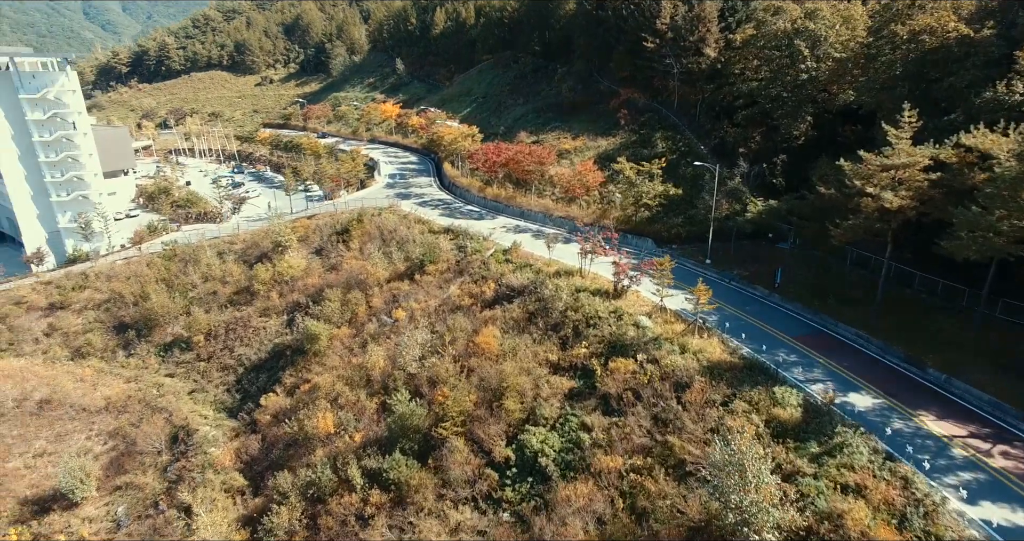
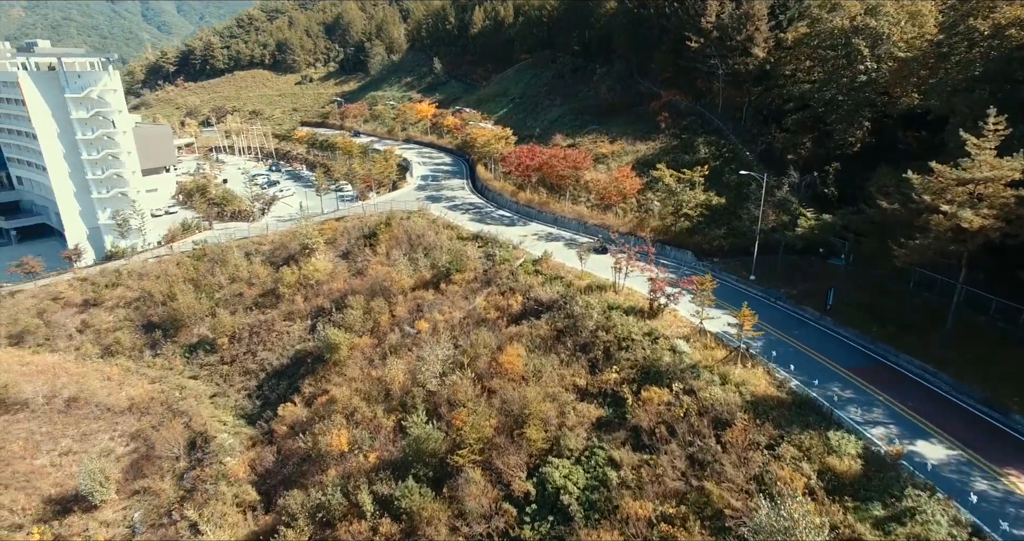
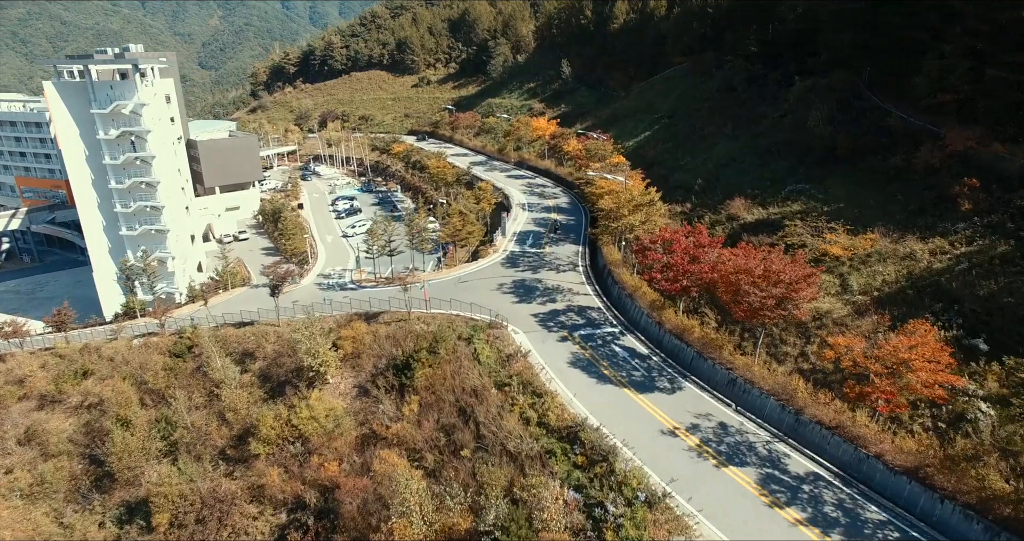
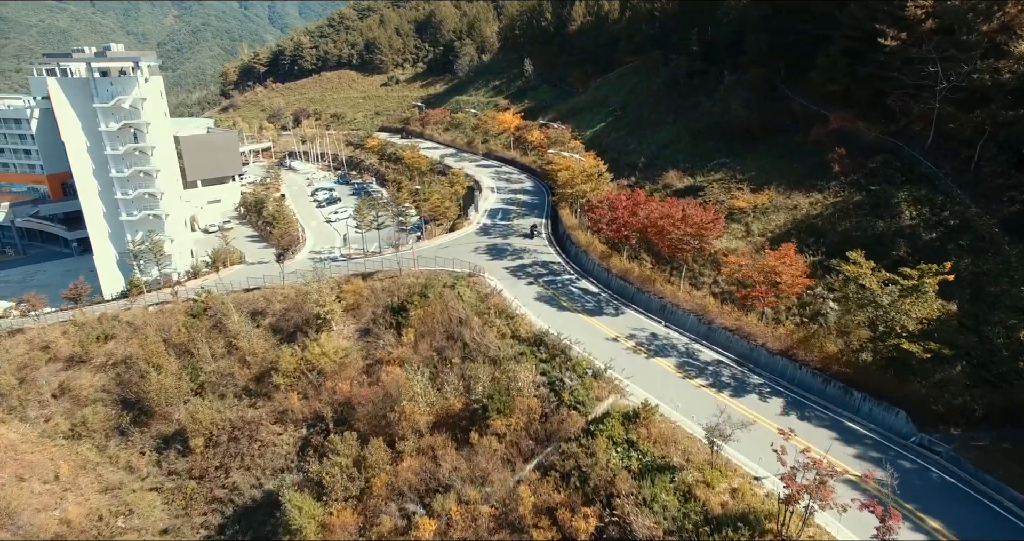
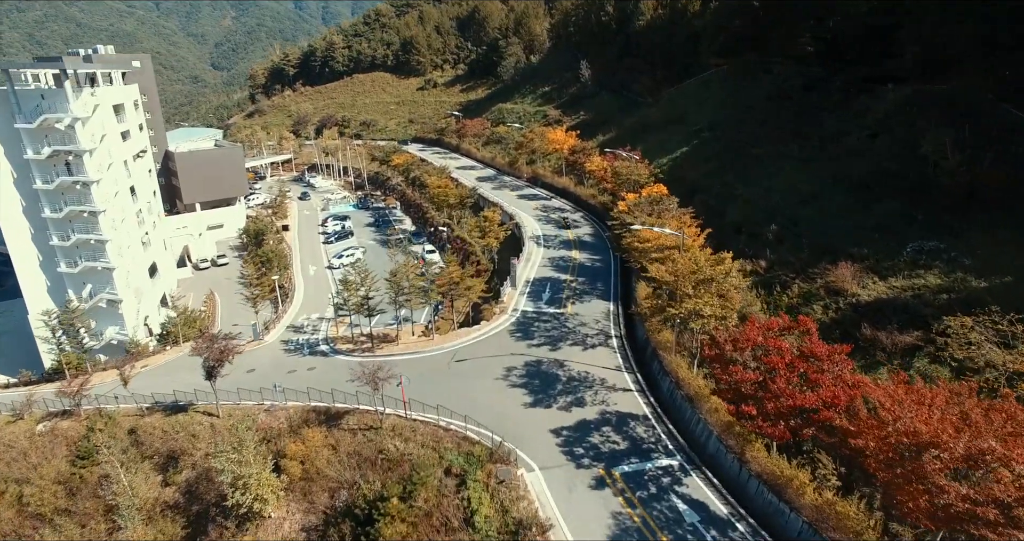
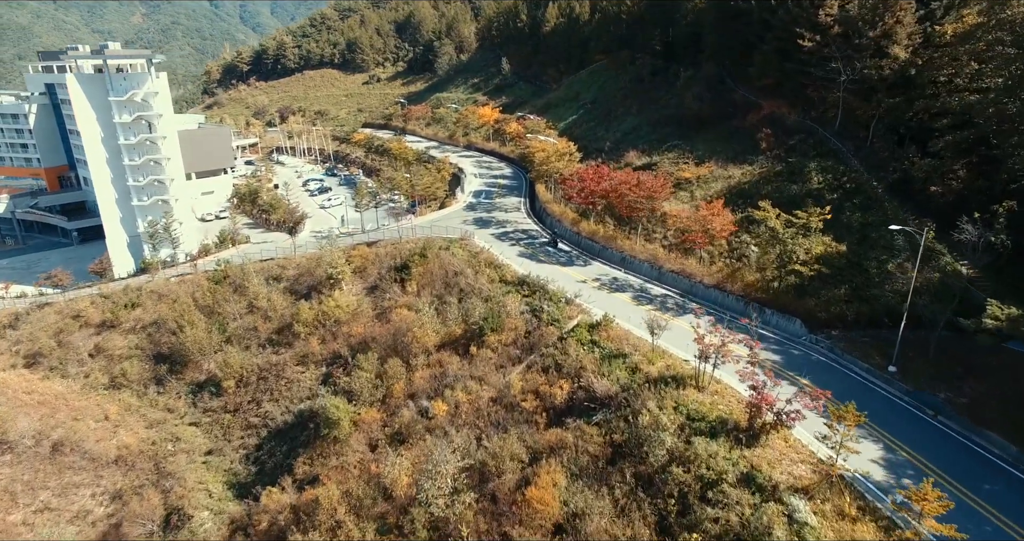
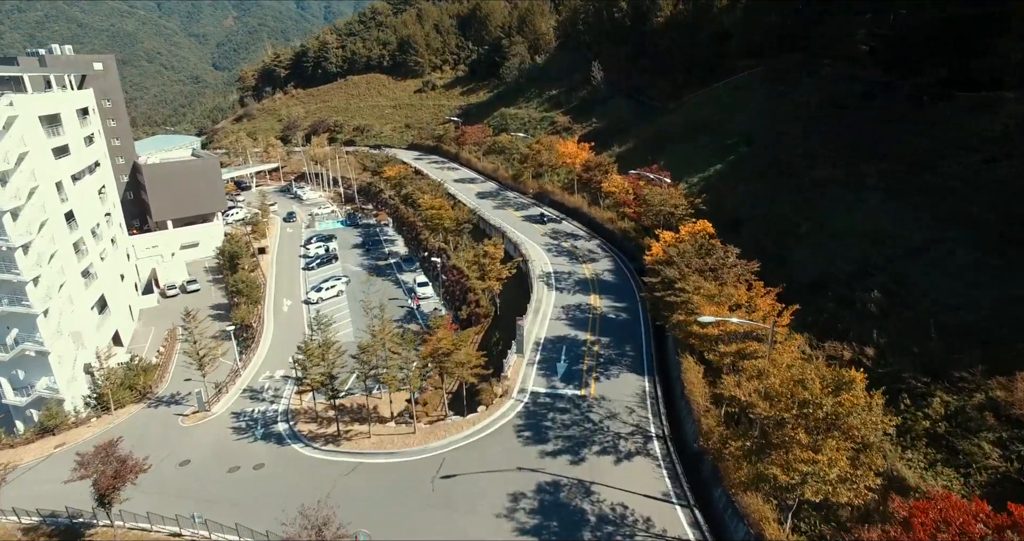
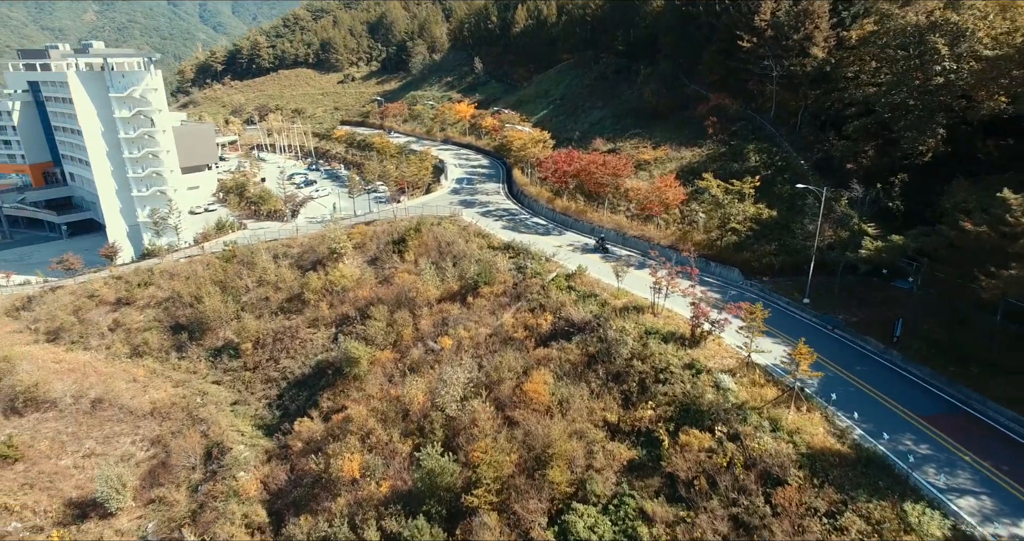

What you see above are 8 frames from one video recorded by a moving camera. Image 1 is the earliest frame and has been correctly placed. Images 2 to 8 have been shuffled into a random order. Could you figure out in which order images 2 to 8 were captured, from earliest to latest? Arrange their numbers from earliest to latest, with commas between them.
2, 8, 6, 4, 3, 5, 7
